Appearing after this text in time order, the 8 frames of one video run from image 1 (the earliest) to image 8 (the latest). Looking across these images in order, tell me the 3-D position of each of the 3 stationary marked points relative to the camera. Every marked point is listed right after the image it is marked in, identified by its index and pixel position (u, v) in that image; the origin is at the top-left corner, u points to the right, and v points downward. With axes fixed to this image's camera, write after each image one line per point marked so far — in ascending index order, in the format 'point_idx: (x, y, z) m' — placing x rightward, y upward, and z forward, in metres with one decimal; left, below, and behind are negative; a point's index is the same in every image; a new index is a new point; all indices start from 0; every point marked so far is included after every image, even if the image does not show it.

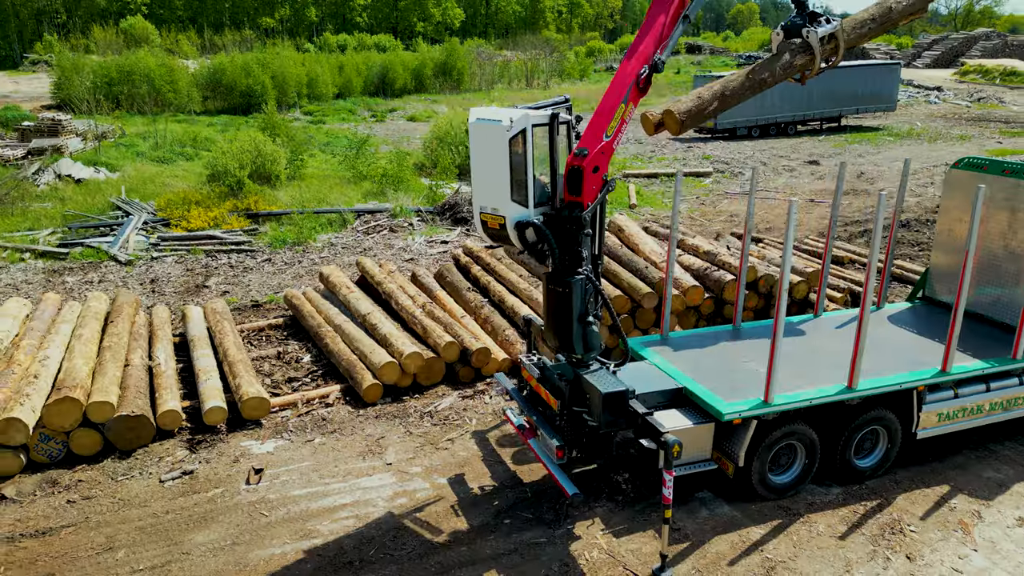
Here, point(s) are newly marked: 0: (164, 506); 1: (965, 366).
0: (-3.3, -2.1, +7.1) m
1: (+4.7, -0.8, +7.7) m
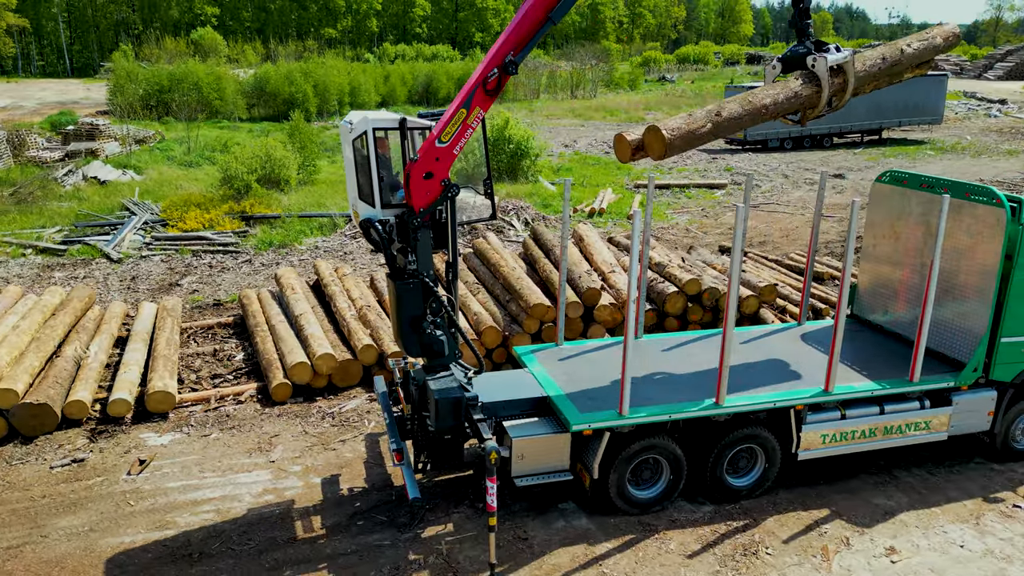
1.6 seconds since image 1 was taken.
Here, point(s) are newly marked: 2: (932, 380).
0: (-4.7, -2.0, +7.4) m
1: (+3.4, -1.0, +7.4) m
2: (+4.2, -0.9, +7.5) m
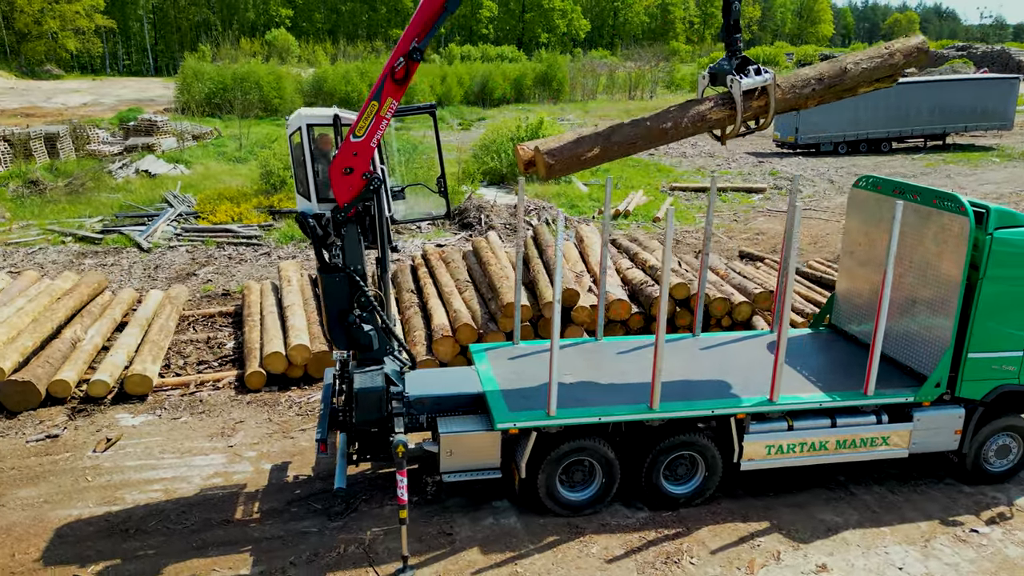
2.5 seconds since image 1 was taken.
0: (-5.3, -1.8, +7.9) m
1: (+2.8, -1.1, +7.1) m
2: (+3.6, -1.0, +7.2) m
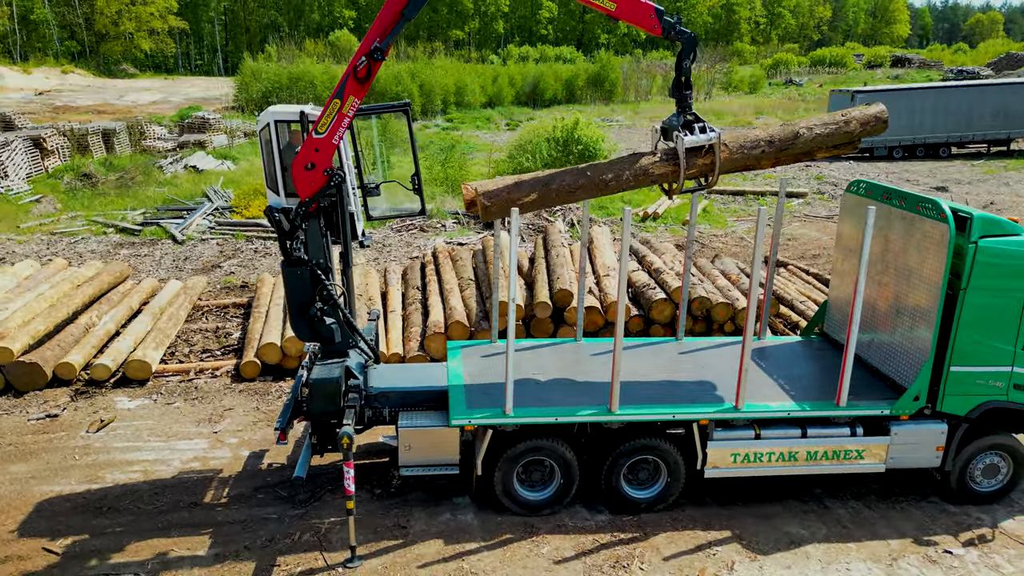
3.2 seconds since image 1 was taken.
0: (-5.6, -1.7, +8.3) m
1: (+2.4, -1.1, +7.0) m
2: (+3.3, -1.1, +7.0) m
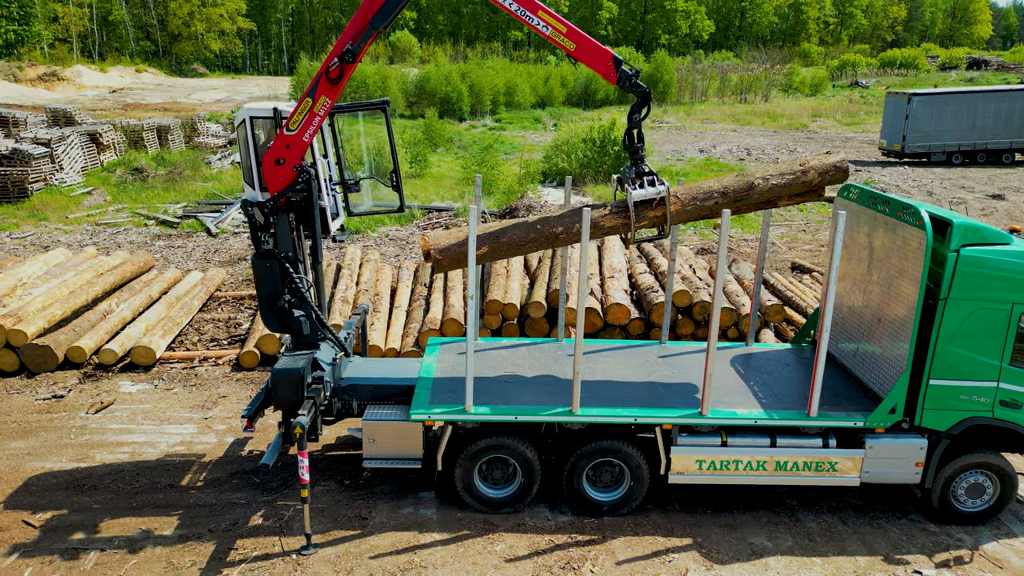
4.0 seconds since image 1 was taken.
0: (-5.8, -1.5, +8.8) m
1: (+2.0, -1.1, +6.8) m
2: (+2.9, -1.2, +6.8) m
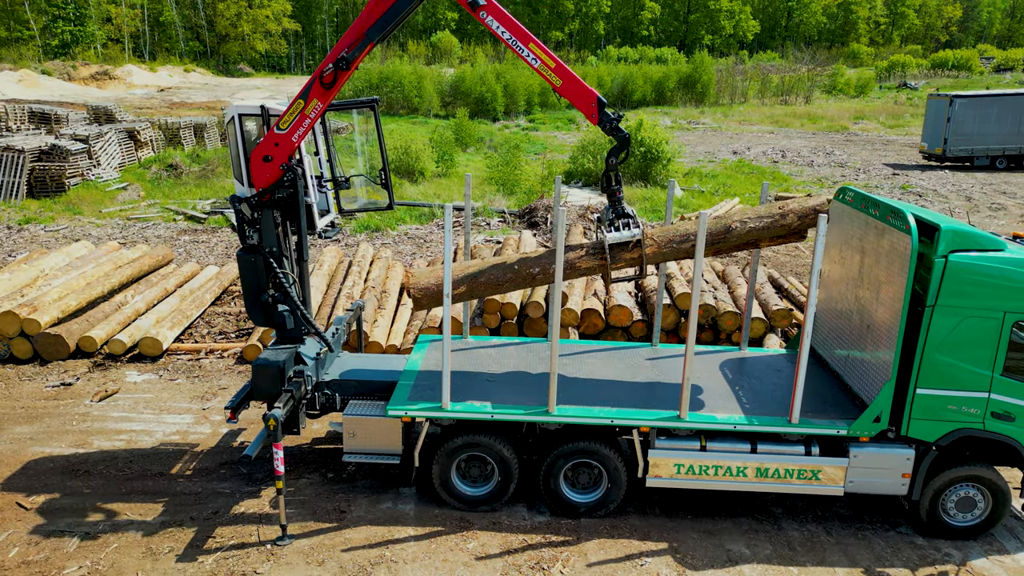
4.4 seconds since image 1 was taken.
0: (-5.9, -1.4, +9.1) m
1: (+1.8, -1.2, +6.7) m
2: (+2.7, -1.2, +6.6) m
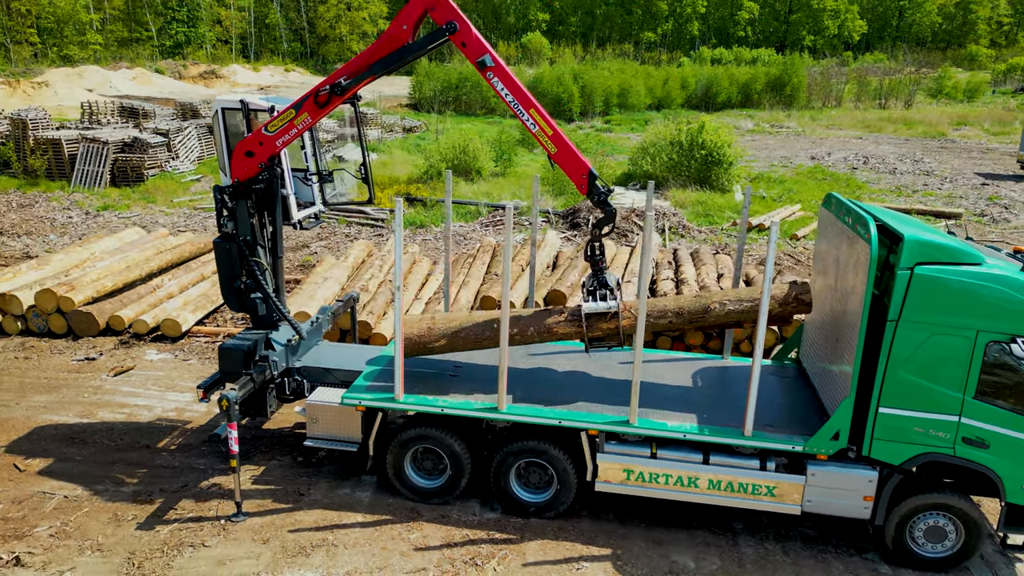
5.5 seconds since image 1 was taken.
0: (-6.1, -1.1, +9.8) m
1: (+1.4, -1.2, +6.5) m
2: (+2.2, -1.3, +6.3) m
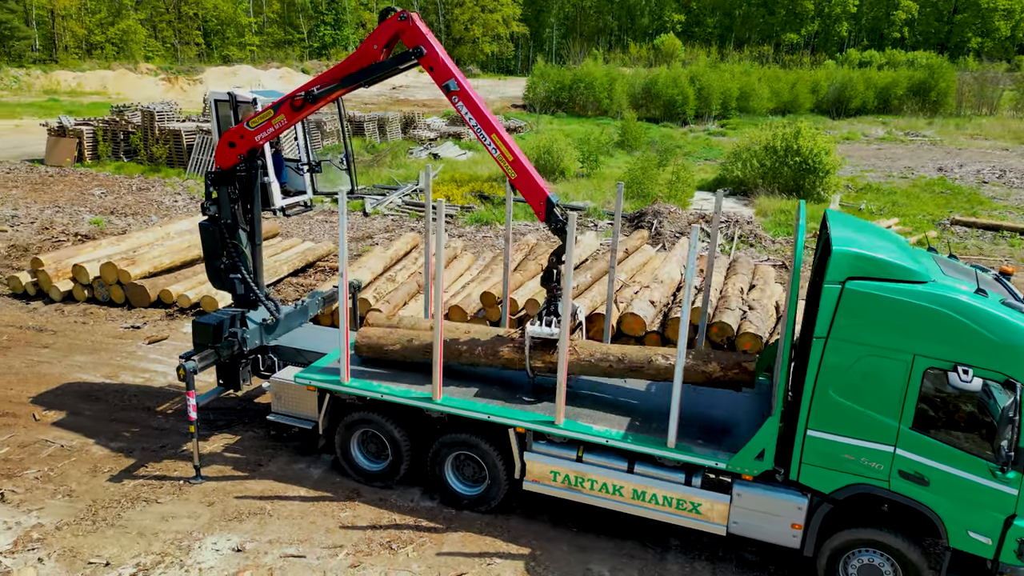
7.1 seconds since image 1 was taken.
0: (-6.1, -0.7, +10.9) m
1: (+0.7, -1.2, +6.4) m
2: (+1.5, -1.3, +6.0) m
